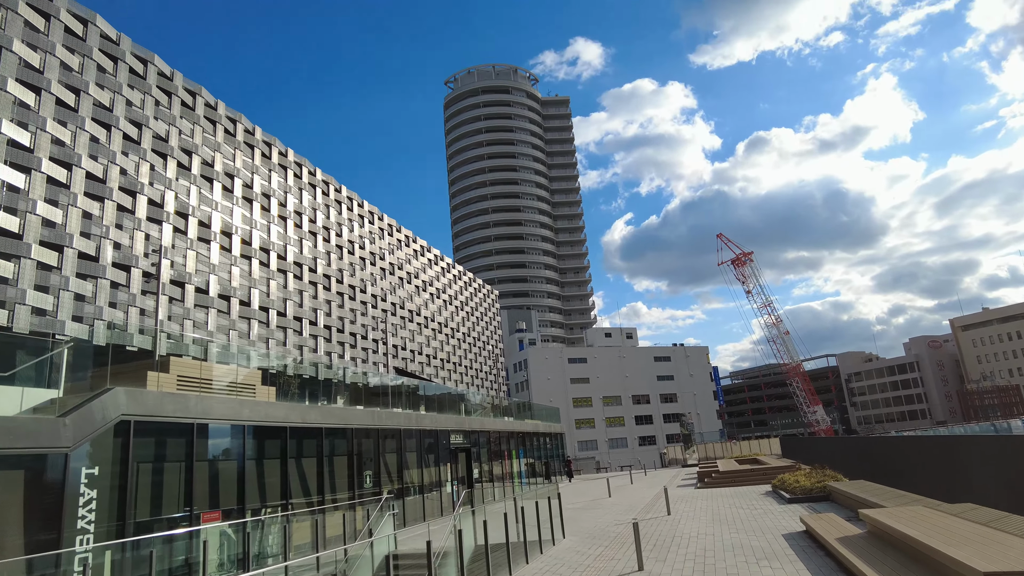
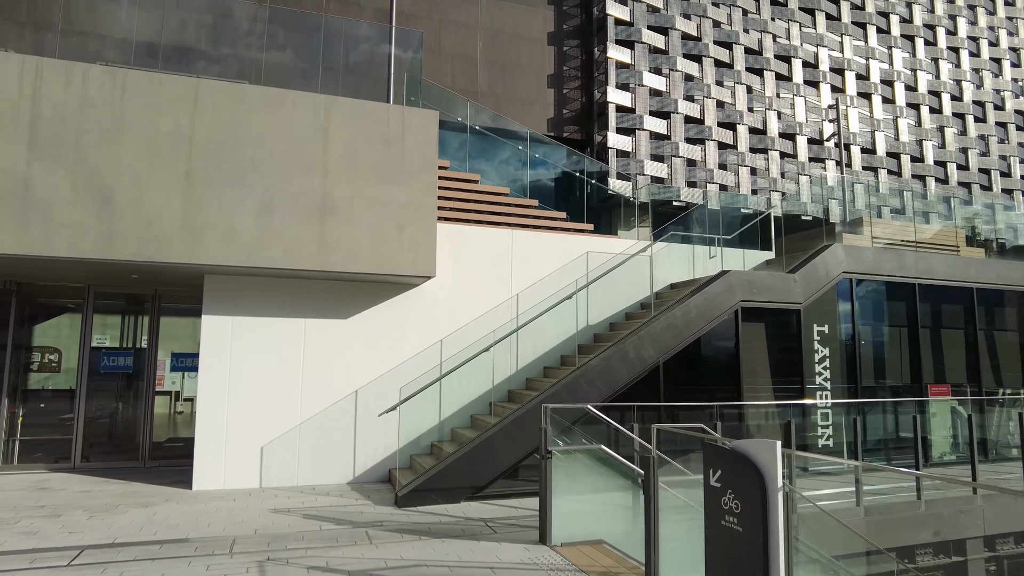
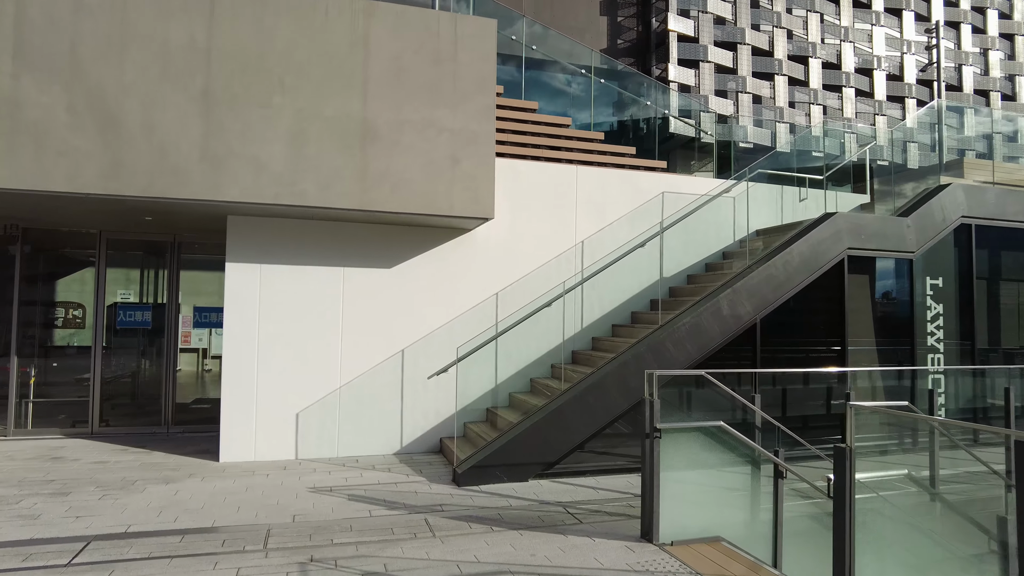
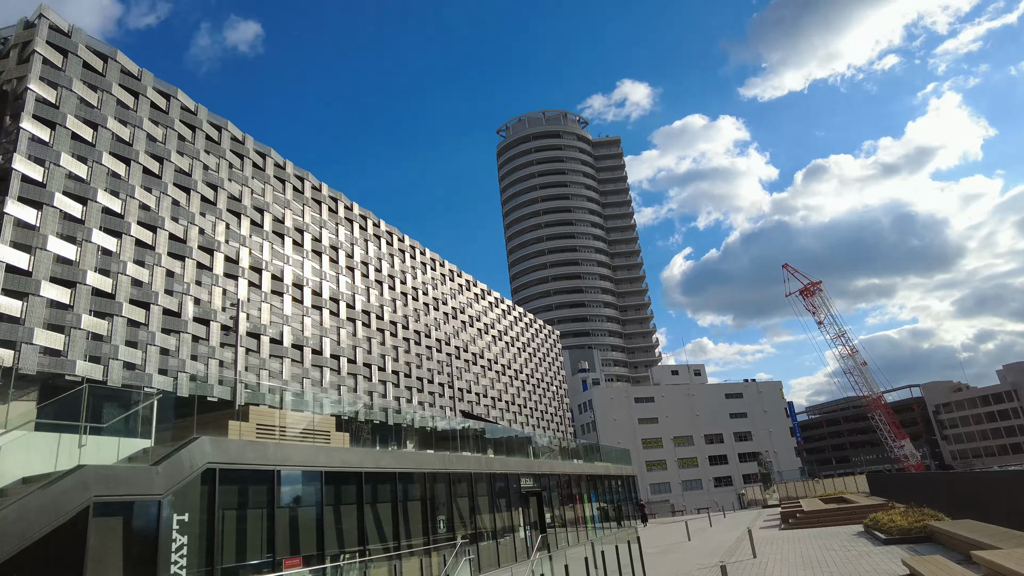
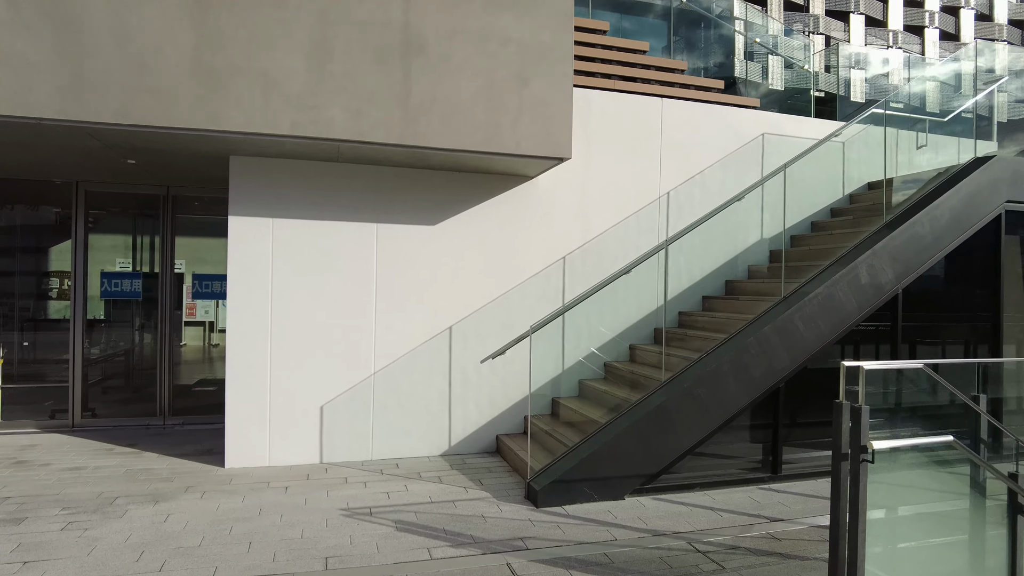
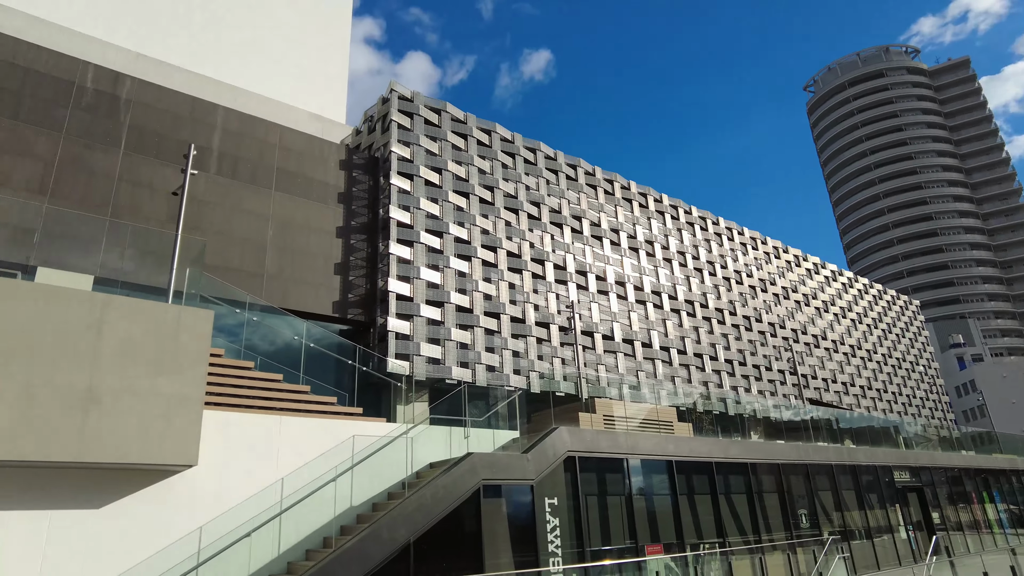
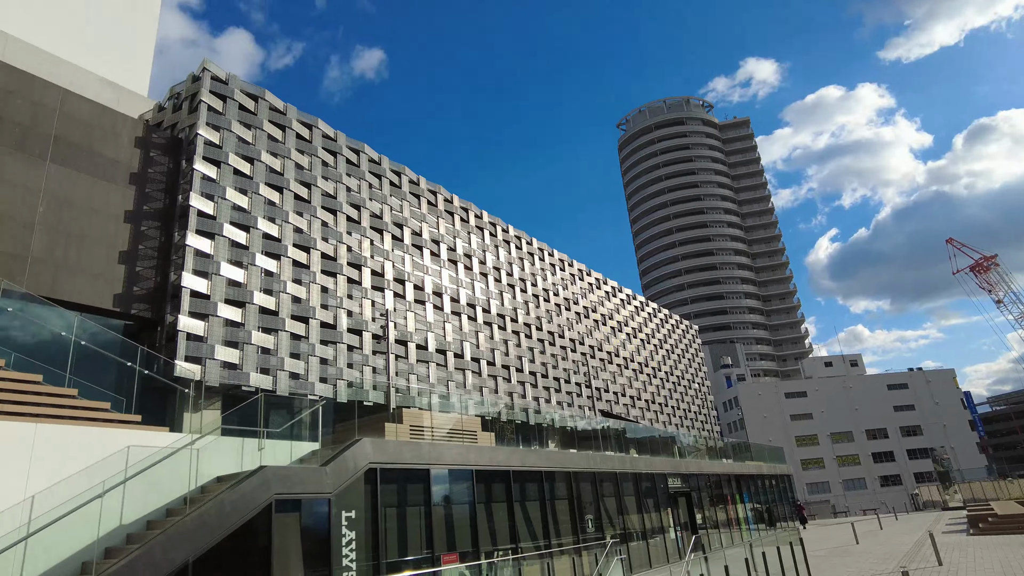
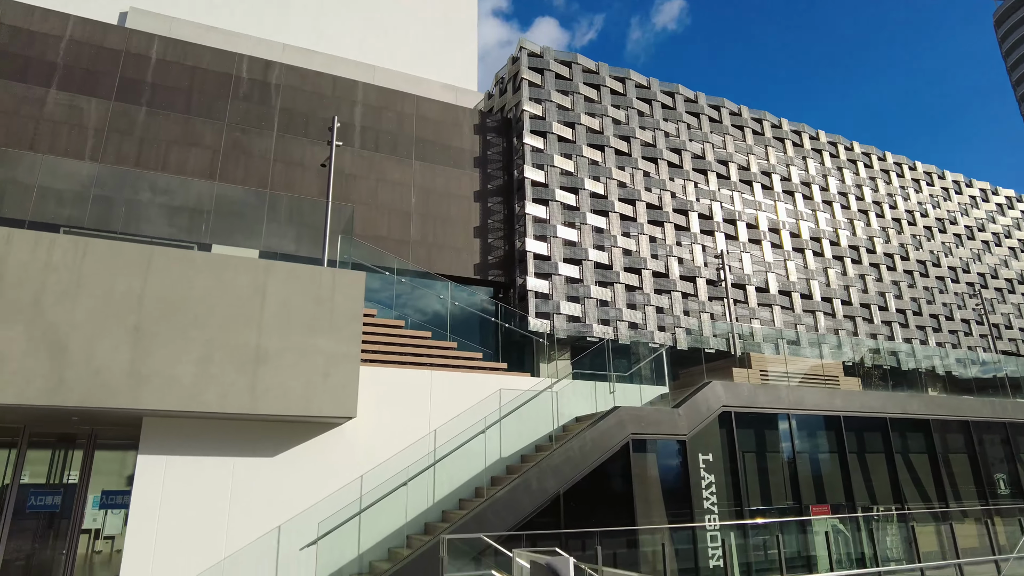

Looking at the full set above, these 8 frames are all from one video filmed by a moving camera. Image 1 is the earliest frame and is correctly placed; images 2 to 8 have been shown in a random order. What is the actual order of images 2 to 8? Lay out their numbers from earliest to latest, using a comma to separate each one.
4, 7, 6, 8, 2, 3, 5
